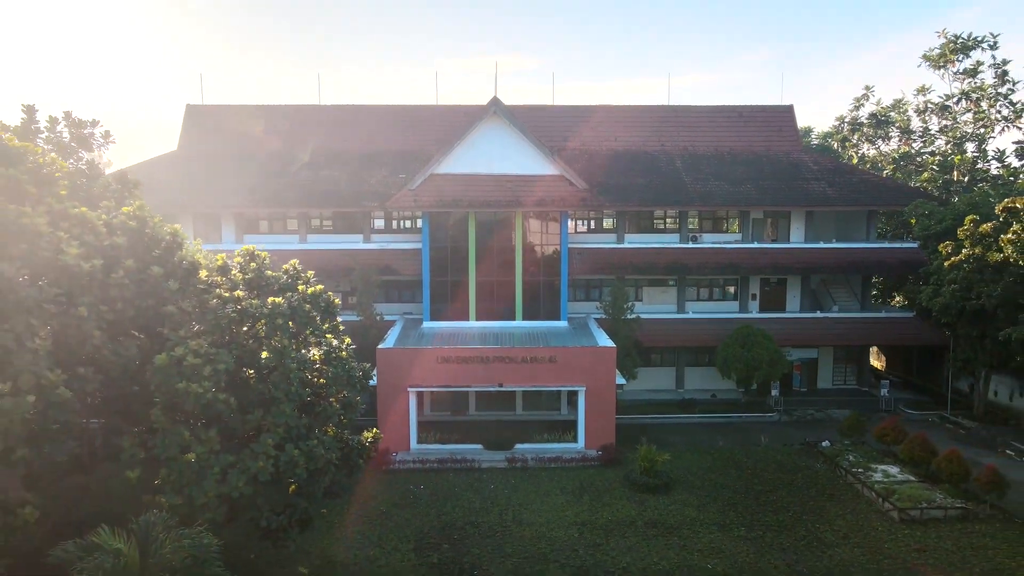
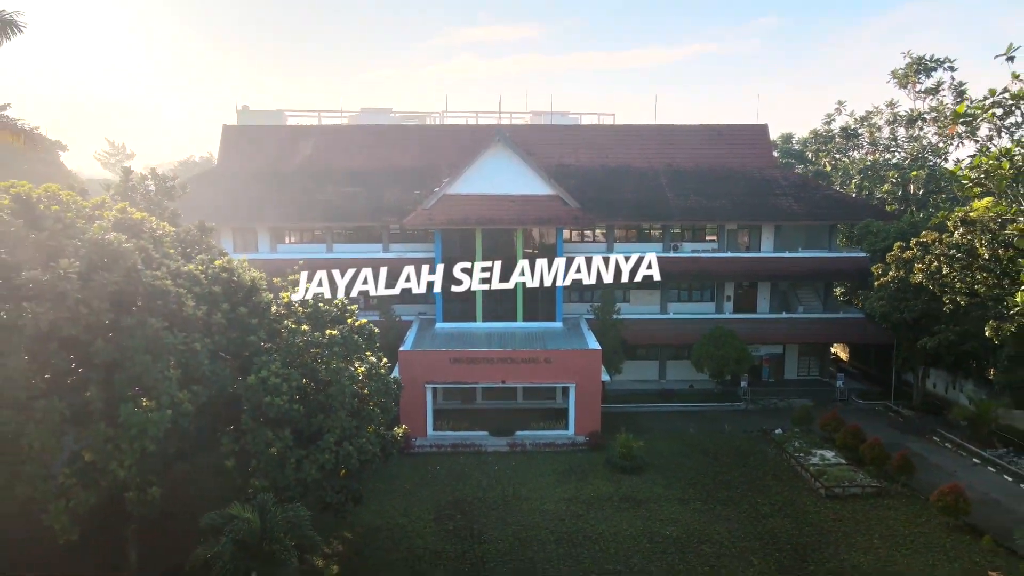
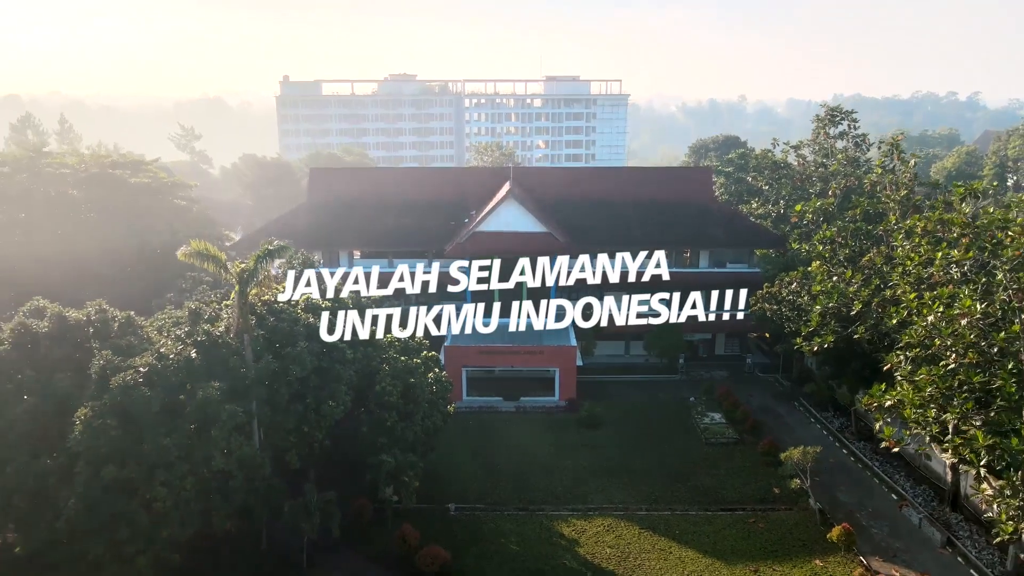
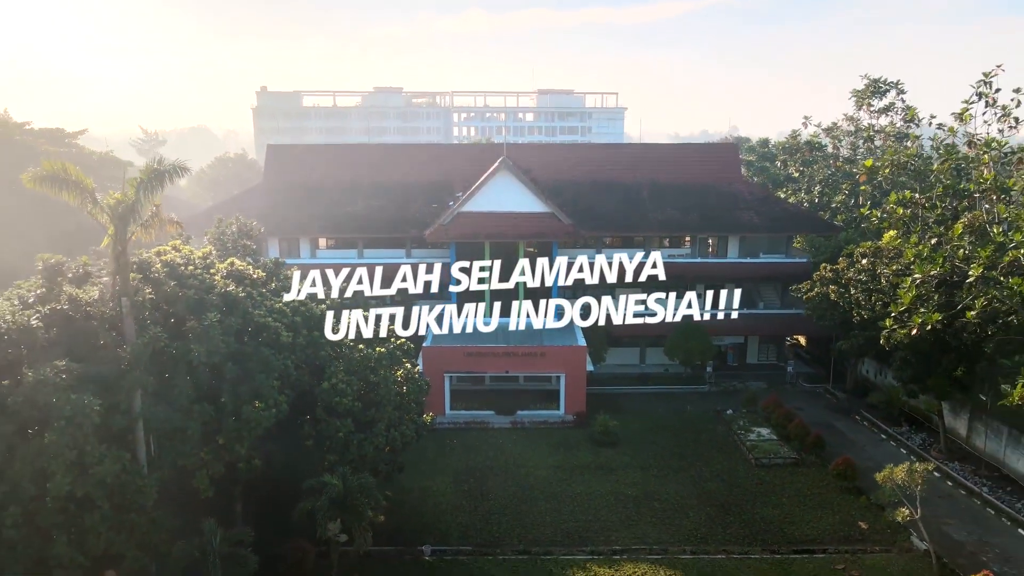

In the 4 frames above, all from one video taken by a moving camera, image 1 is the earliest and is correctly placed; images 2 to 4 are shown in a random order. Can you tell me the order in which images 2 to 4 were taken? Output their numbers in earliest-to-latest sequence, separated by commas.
2, 4, 3
